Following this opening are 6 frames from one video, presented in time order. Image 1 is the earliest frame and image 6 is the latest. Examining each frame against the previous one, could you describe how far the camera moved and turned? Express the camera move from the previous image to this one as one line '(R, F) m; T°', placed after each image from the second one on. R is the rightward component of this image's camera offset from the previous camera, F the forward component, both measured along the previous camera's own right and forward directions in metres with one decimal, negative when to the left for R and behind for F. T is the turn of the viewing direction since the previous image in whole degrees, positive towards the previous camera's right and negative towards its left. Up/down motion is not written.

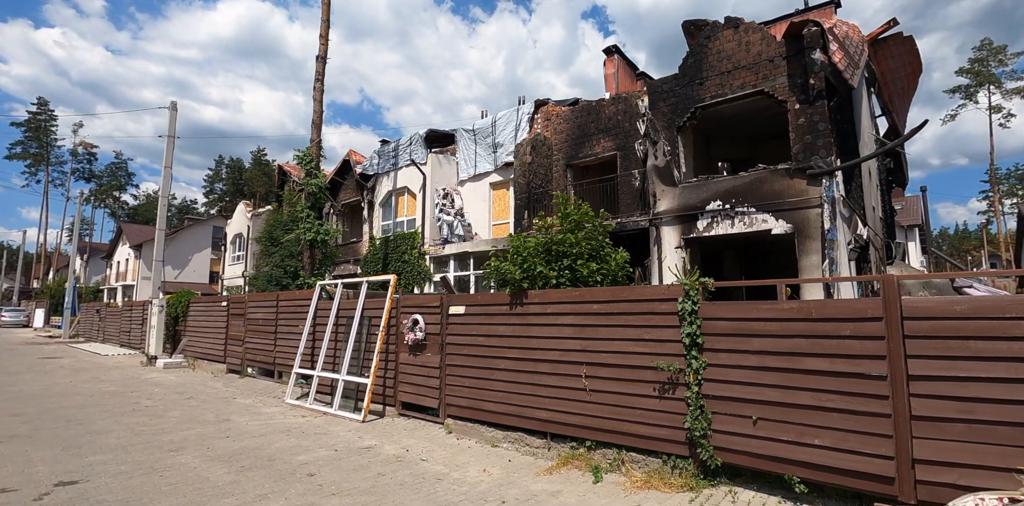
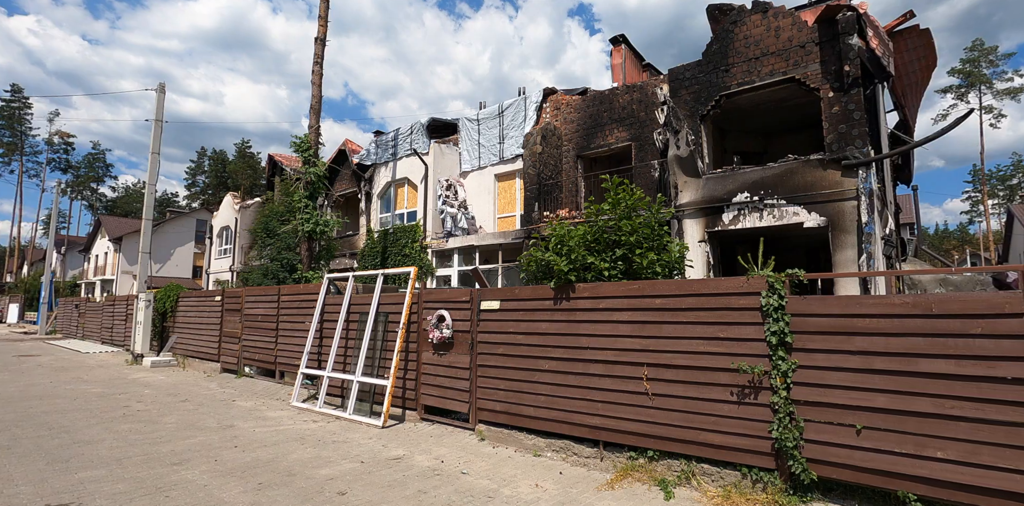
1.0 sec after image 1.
(-0.7, +0.7) m; +2°
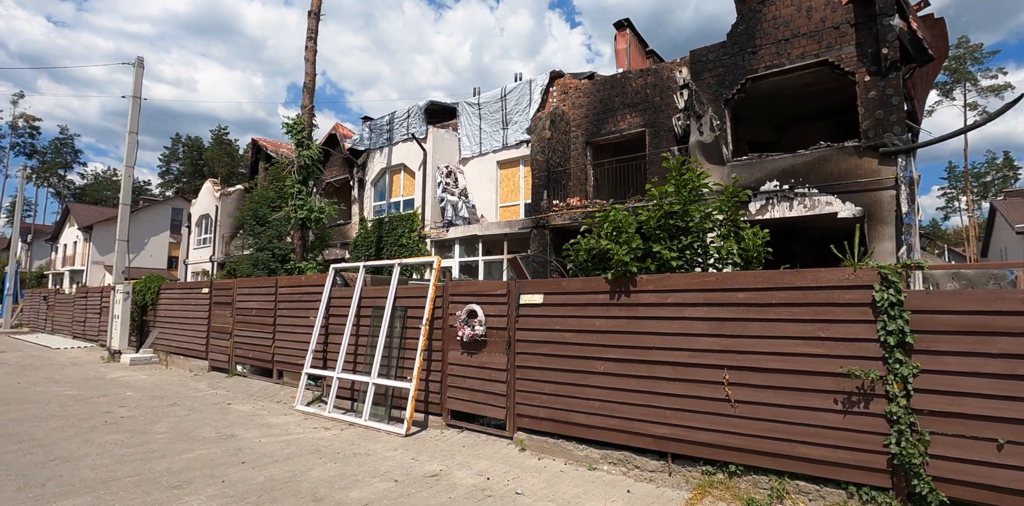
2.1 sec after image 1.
(-0.8, +0.8) m; +2°
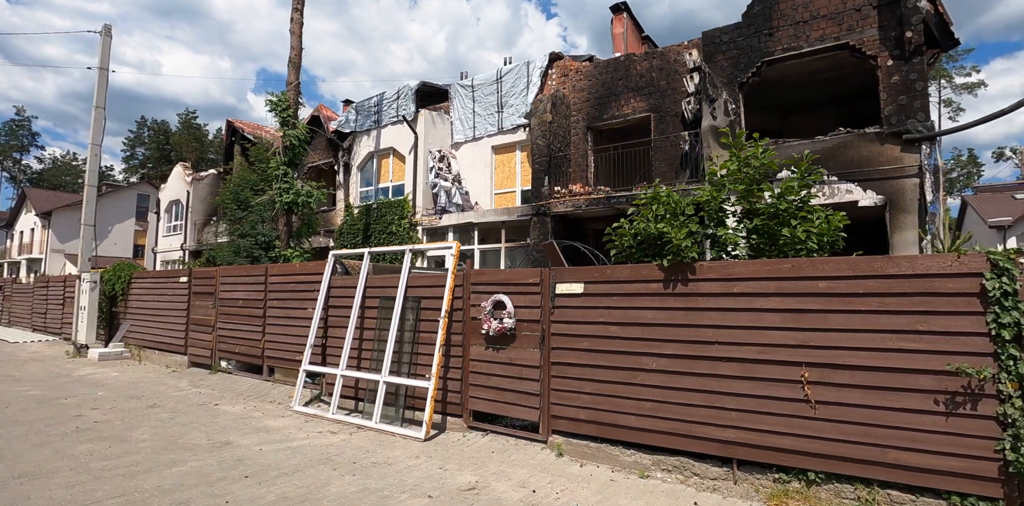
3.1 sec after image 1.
(-0.7, +0.7) m; +3°
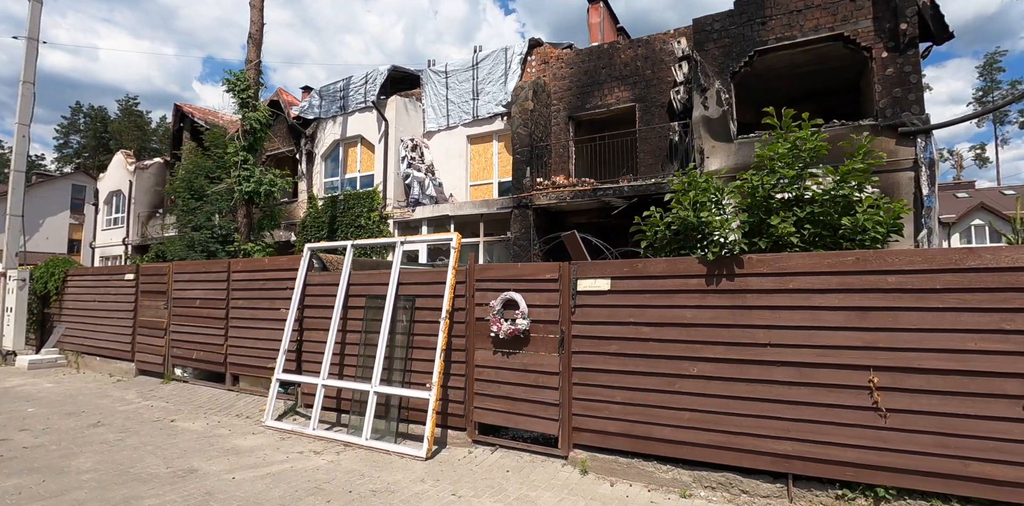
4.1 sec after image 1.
(-0.6, +0.7) m; +4°
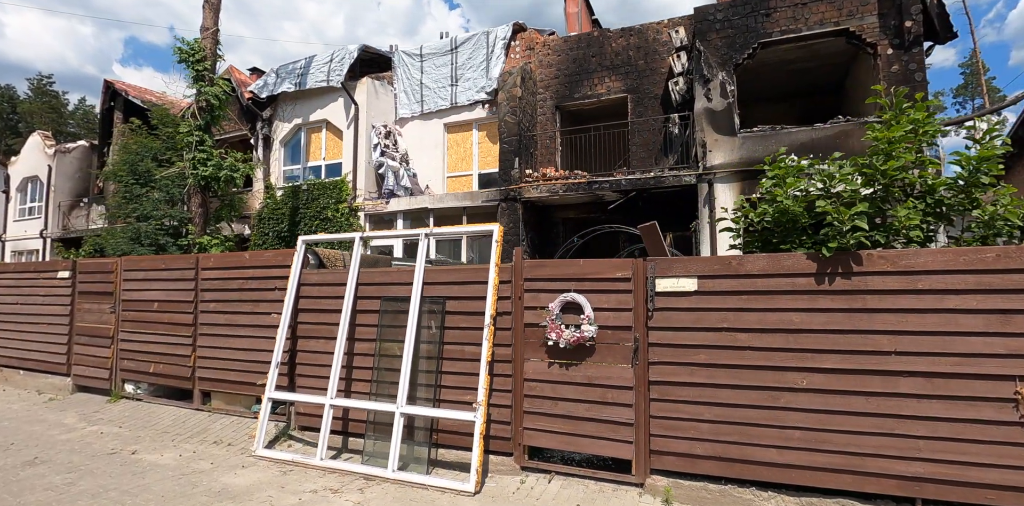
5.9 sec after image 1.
(-1.0, +0.9) m; +6°
